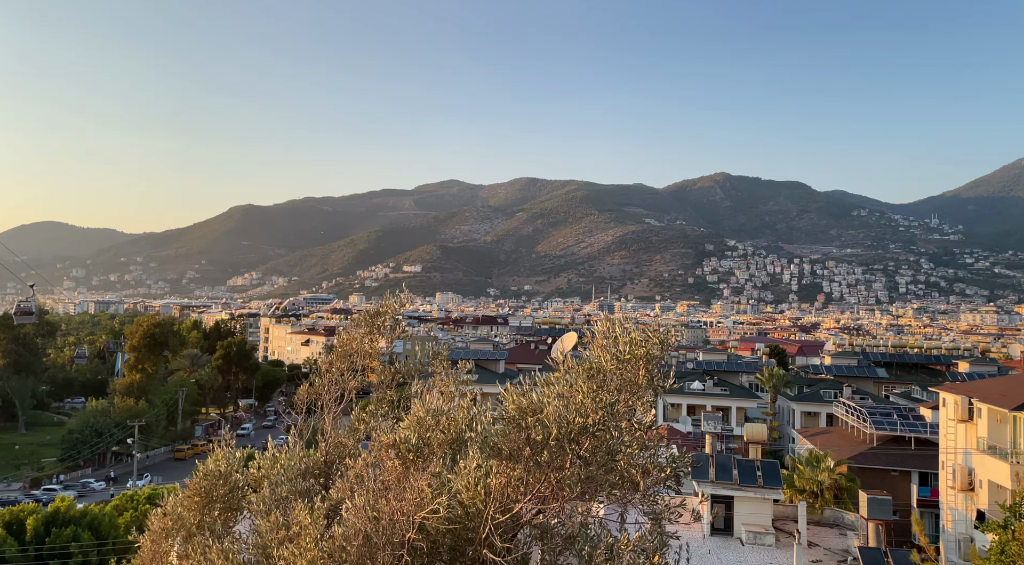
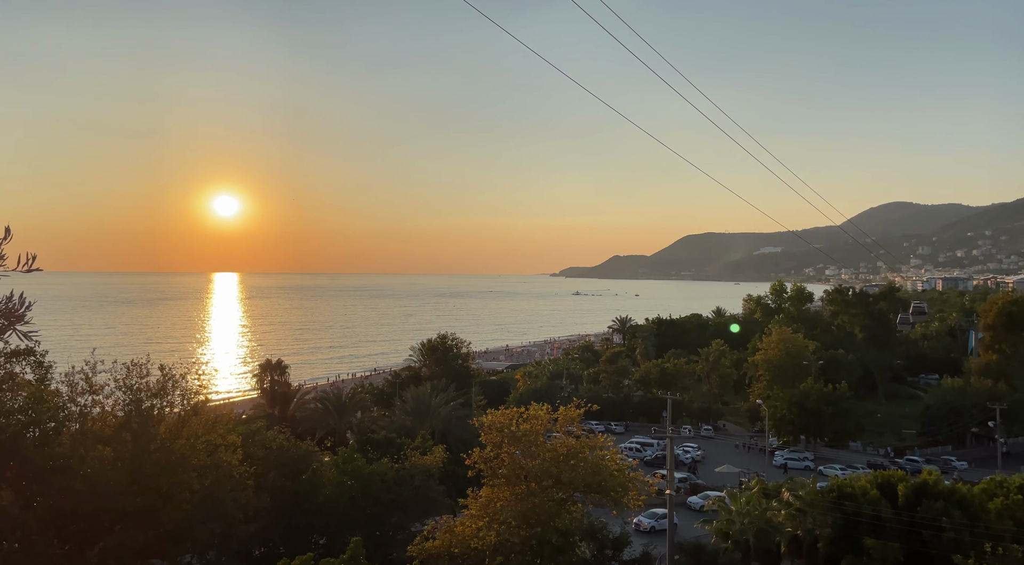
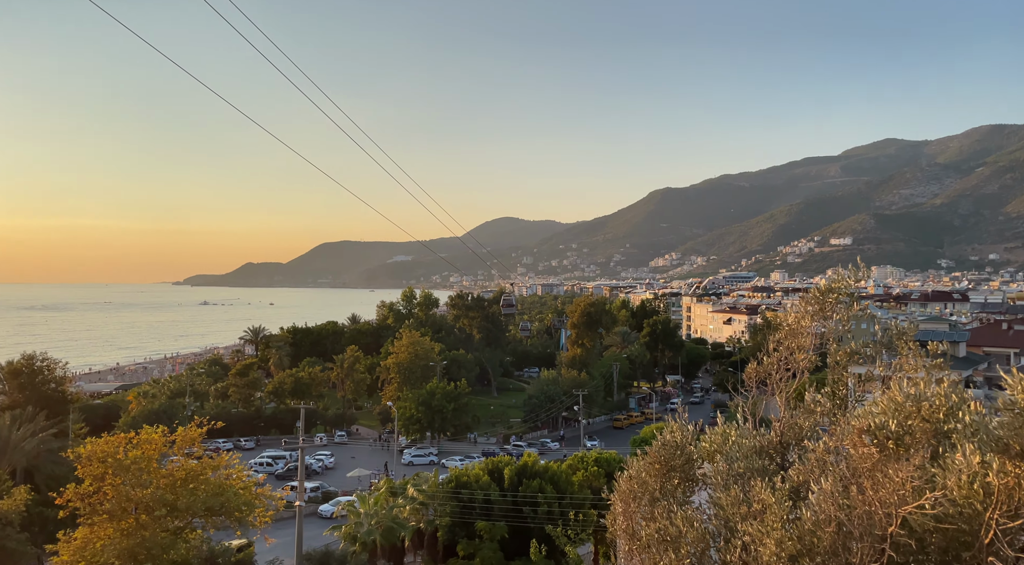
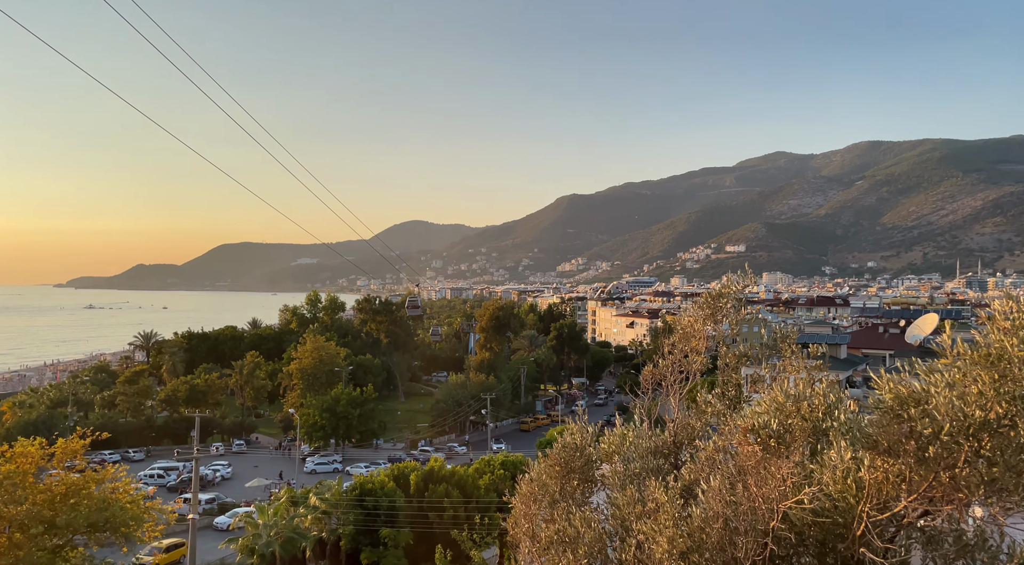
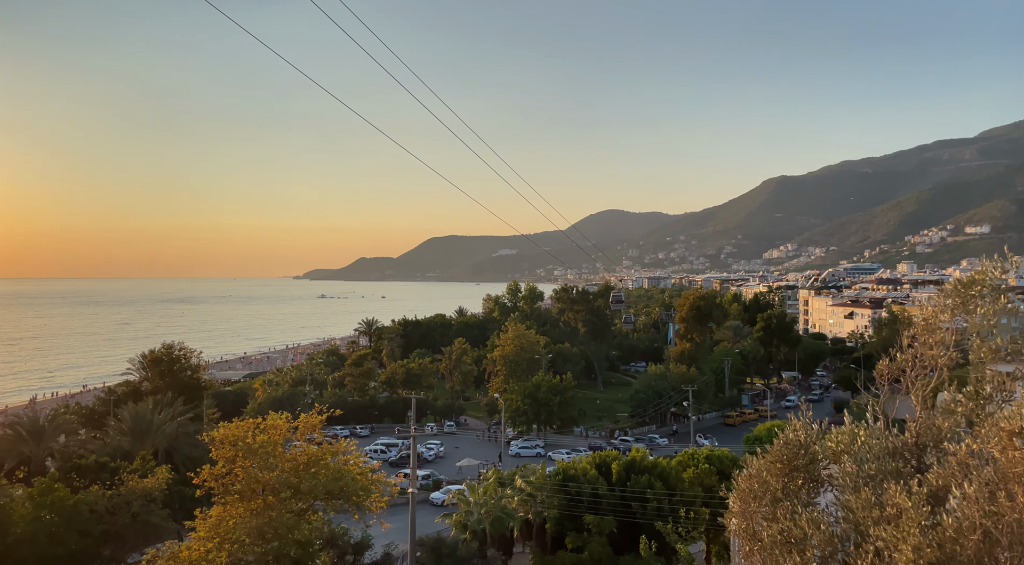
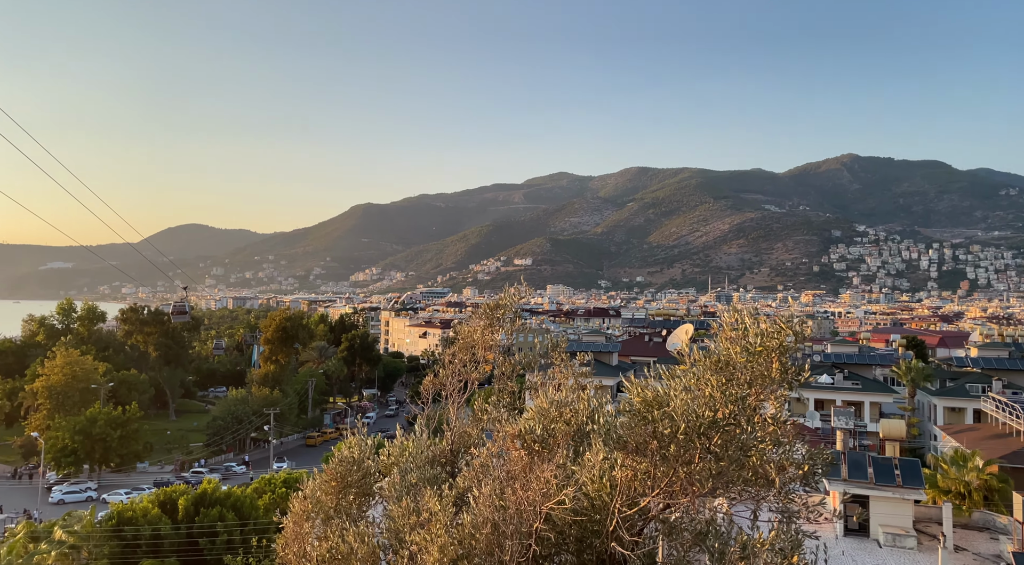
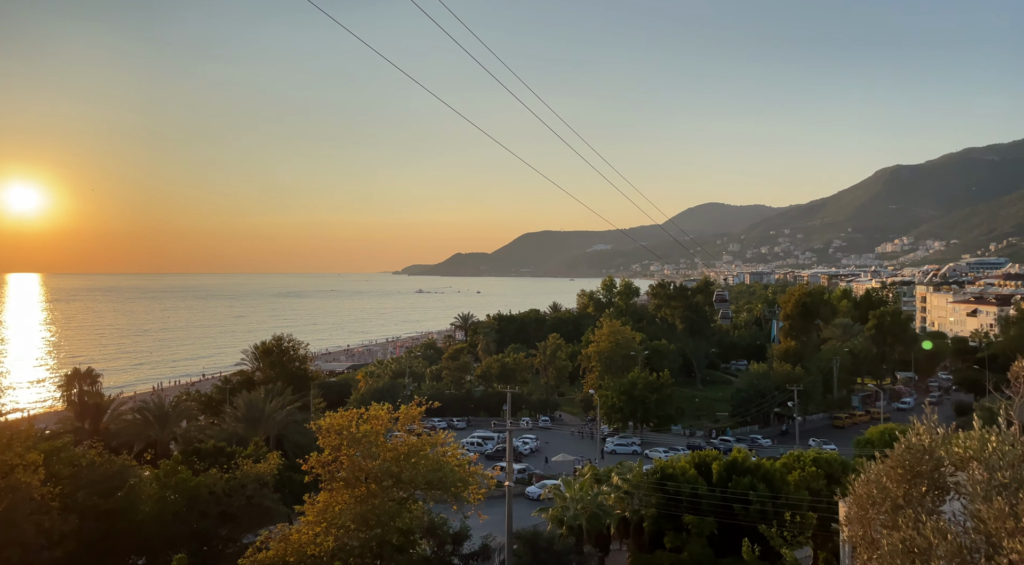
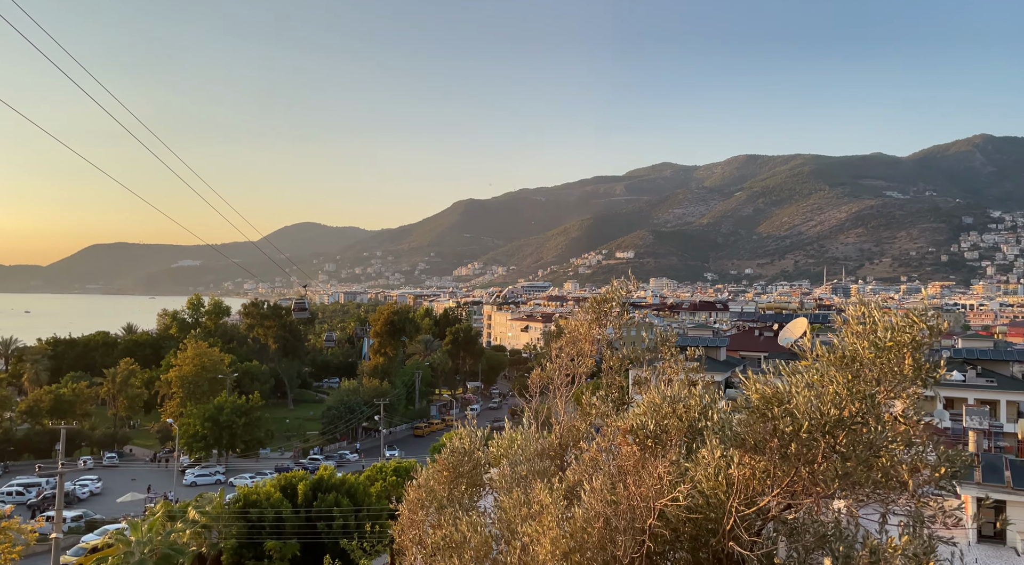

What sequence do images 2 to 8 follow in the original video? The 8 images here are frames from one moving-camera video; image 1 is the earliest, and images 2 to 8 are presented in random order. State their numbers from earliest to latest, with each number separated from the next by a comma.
6, 8, 4, 3, 5, 7, 2
